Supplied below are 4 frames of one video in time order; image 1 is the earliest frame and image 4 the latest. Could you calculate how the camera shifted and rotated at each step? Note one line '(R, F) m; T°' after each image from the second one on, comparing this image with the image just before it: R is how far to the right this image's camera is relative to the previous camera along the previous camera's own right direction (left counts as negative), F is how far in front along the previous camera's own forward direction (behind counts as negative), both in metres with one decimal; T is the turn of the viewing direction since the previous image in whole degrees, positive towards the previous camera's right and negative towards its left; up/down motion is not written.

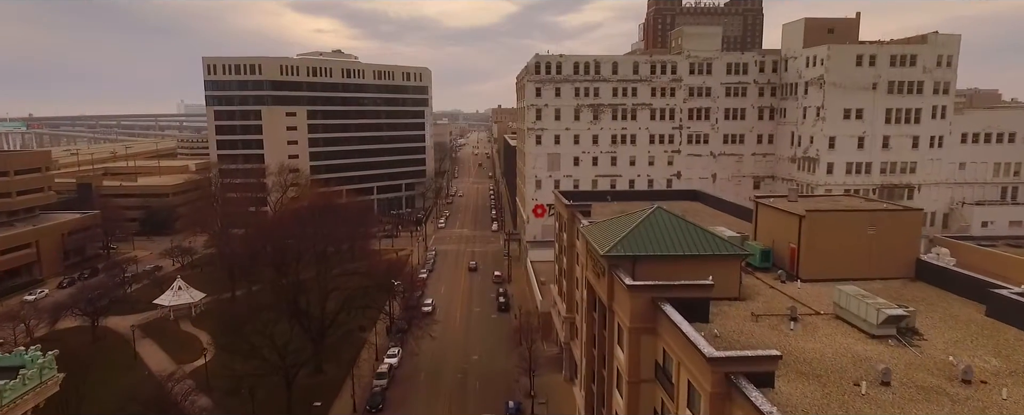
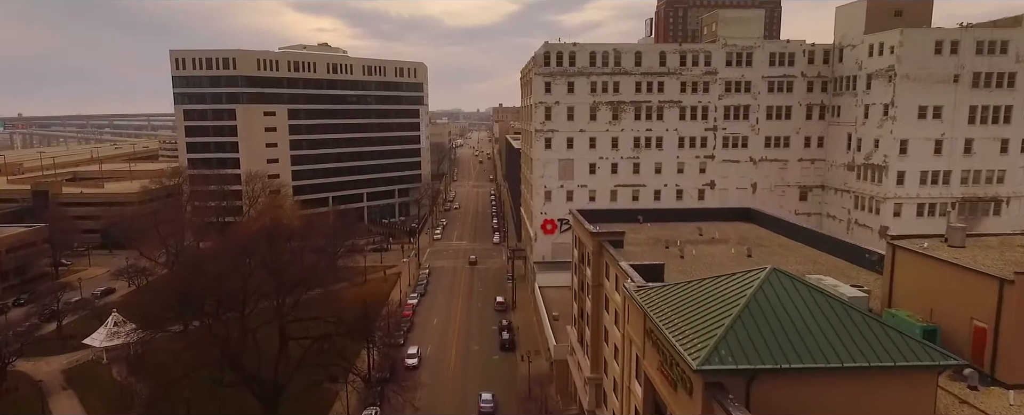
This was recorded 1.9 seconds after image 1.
(-0.2, +11.5) m; 0°
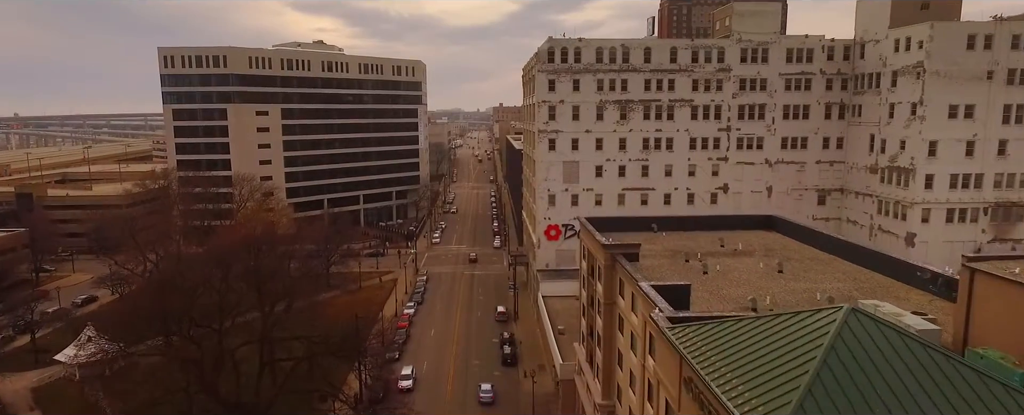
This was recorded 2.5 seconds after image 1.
(-0.1, +3.6) m; 0°
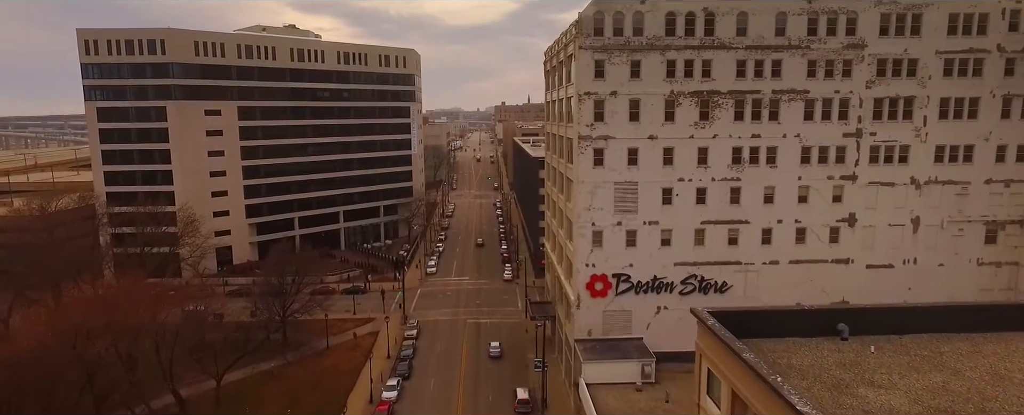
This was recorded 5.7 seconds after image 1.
(-1.1, +20.2) m; 0°
